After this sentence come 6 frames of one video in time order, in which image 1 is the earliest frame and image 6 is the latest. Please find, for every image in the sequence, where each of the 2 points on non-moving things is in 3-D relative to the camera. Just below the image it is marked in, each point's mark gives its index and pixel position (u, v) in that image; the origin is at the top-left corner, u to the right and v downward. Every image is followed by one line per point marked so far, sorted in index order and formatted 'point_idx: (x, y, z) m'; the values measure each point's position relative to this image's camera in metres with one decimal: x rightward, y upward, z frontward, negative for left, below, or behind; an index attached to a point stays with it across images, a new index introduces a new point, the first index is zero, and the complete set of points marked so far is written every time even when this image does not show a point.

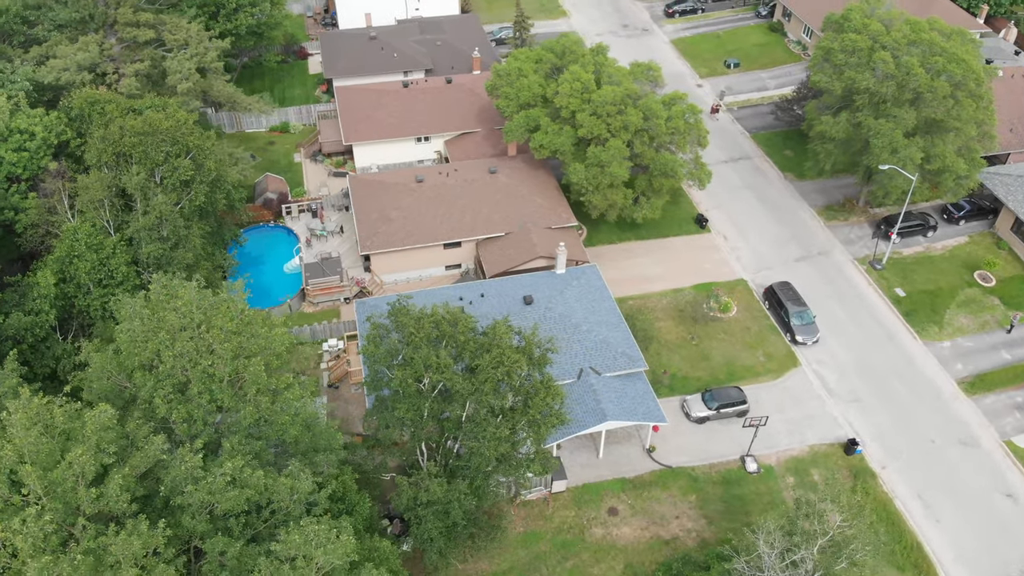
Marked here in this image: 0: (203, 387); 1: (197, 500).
0: (-7.5, -2.4, +20.1) m
1: (-6.8, -4.5, +17.5) m
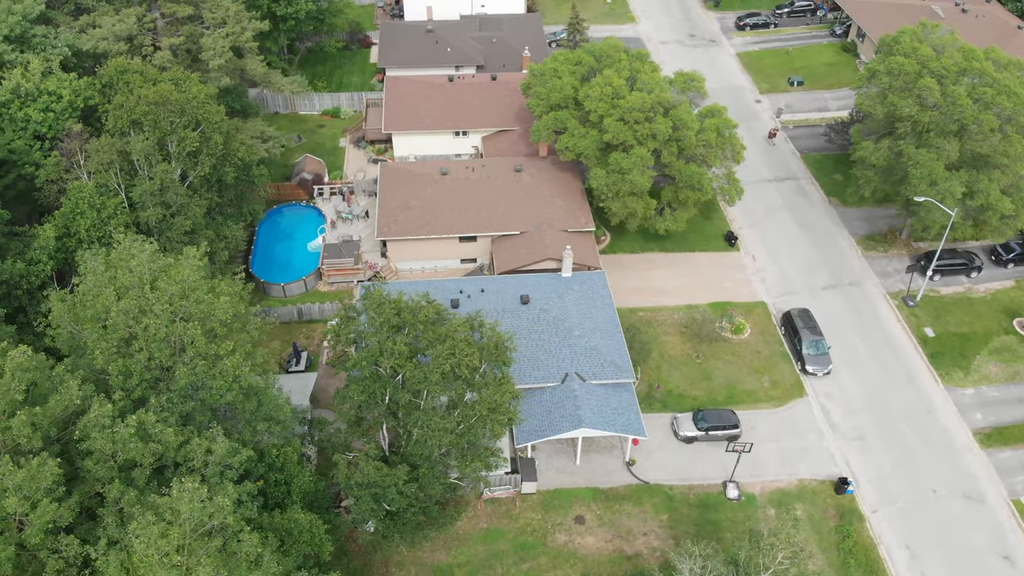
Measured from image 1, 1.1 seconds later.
0: (-9.5, -1.4, +21.1) m
1: (-9.2, -3.6, +18.4) m
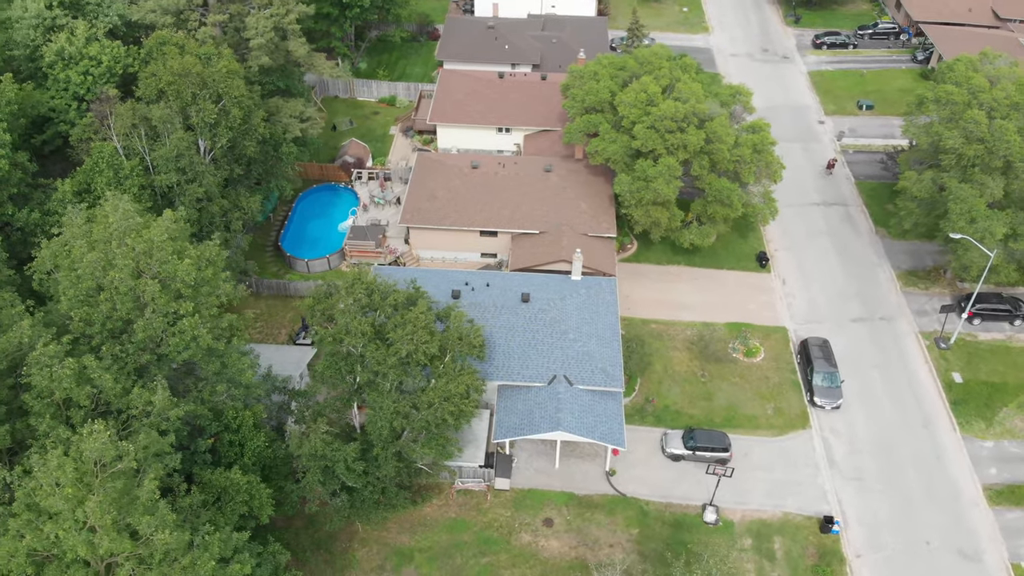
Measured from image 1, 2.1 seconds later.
0: (-11.1, -0.2, +22.4) m
1: (-11.4, -2.3, +19.7) m
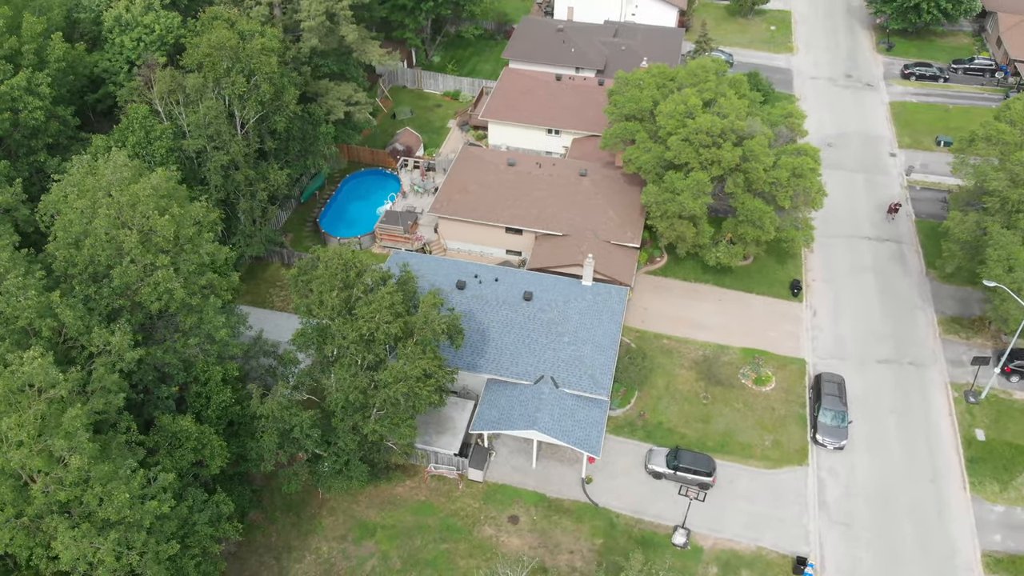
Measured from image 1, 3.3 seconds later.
0: (-12.5, +1.4, +24.2) m
1: (-13.3, -0.6, +21.5) m
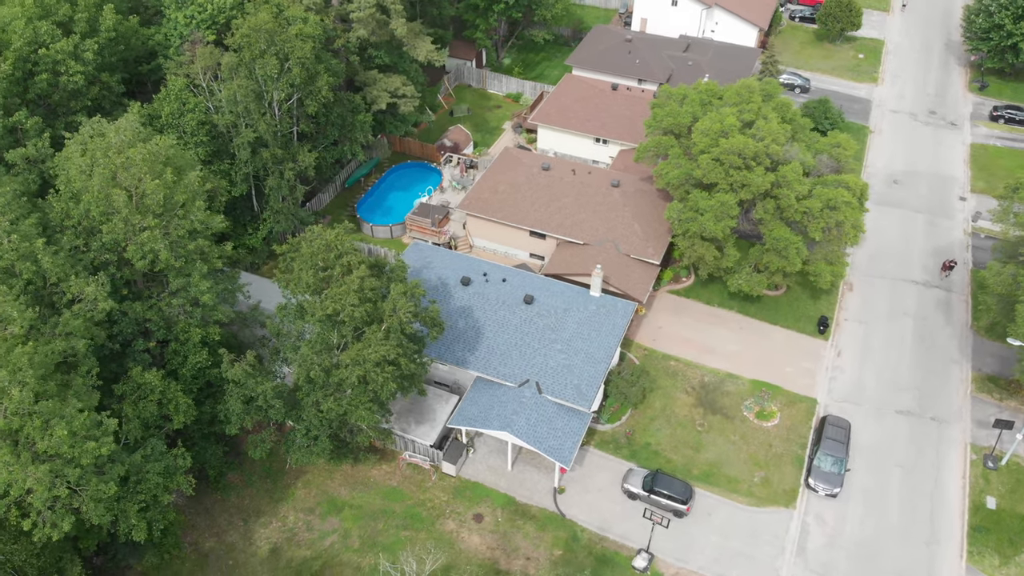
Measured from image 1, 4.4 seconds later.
0: (-13.5, +2.9, +25.9) m
1: (-14.9, +1.1, +23.4) m
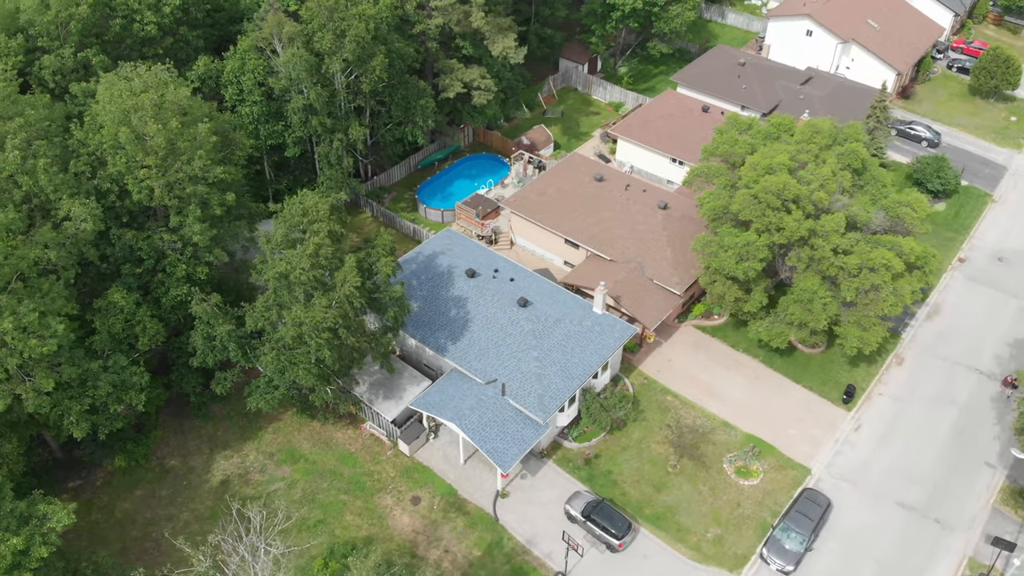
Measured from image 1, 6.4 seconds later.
0: (-14.6, +5.7, +29.2) m
1: (-16.9, +4.2, +27.1) m
